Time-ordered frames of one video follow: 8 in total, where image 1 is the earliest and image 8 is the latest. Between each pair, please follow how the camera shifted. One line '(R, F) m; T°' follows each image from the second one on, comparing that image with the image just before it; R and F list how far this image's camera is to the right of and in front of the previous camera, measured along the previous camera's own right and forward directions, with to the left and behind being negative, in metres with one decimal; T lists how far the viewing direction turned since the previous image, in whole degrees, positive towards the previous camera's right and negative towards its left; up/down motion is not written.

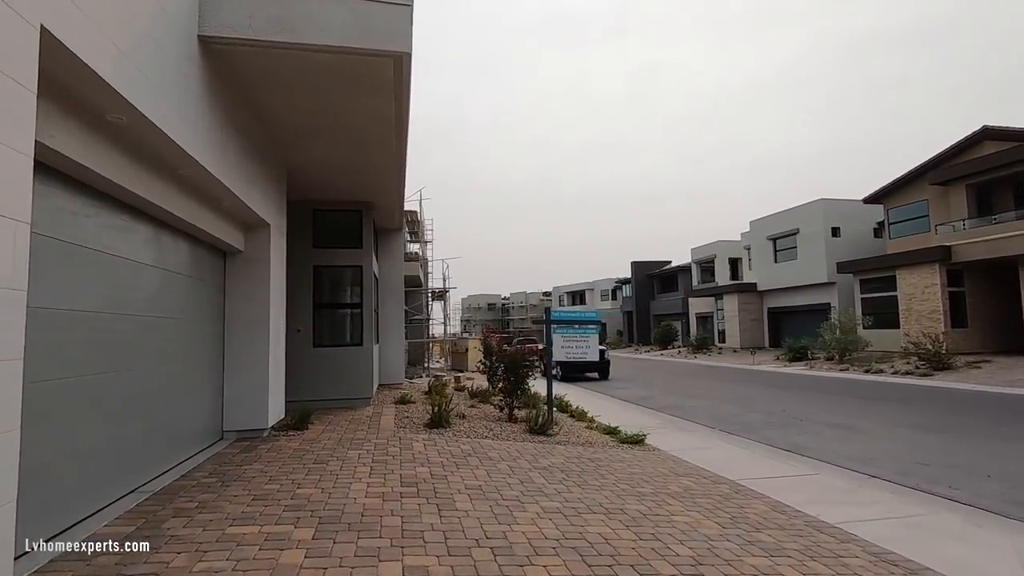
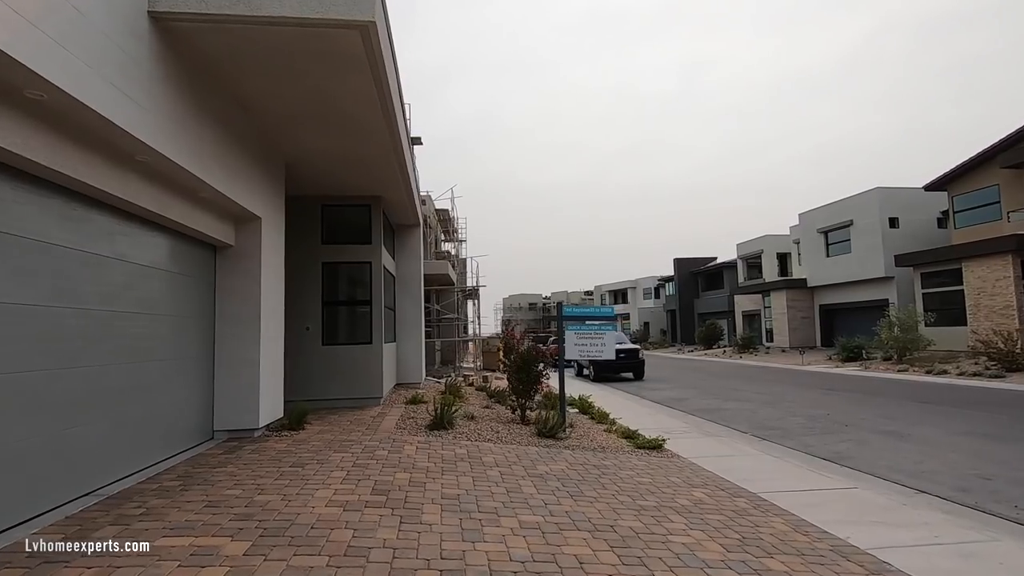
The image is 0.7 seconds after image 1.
(+0.6, +0.6) m; -5°
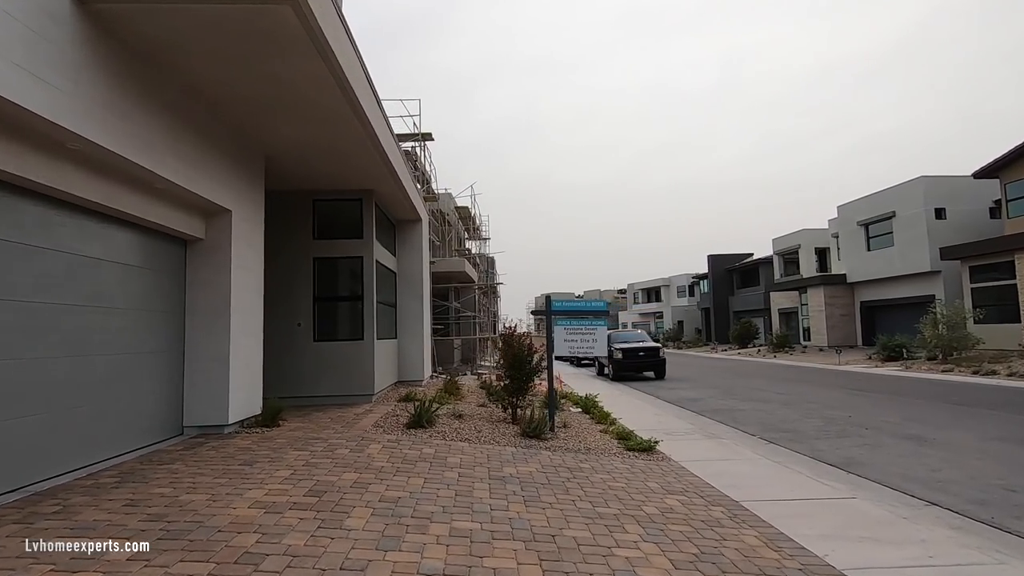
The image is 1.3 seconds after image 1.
(+0.9, +0.4) m; -4°
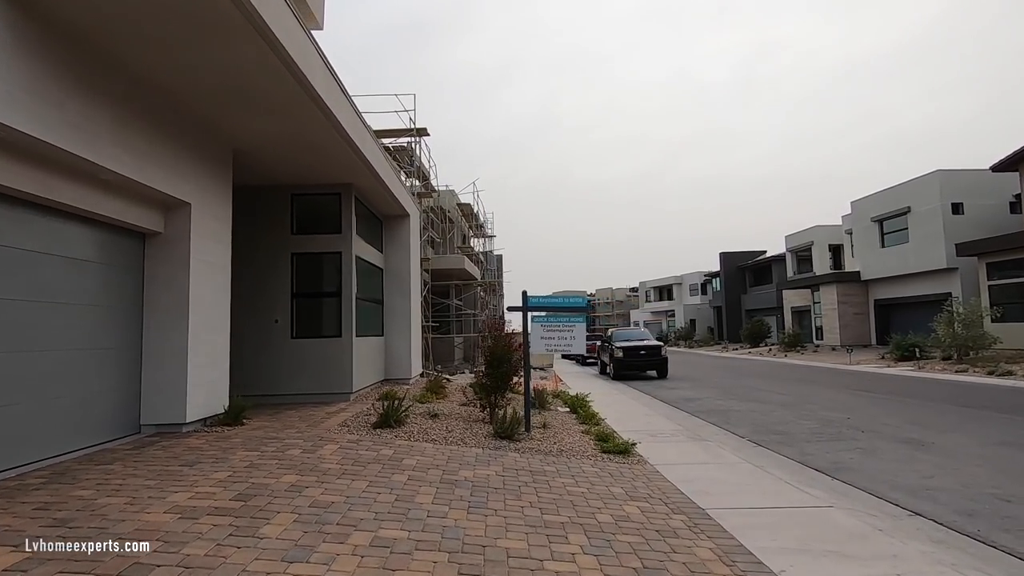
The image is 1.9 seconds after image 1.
(+0.7, +0.3) m; -2°
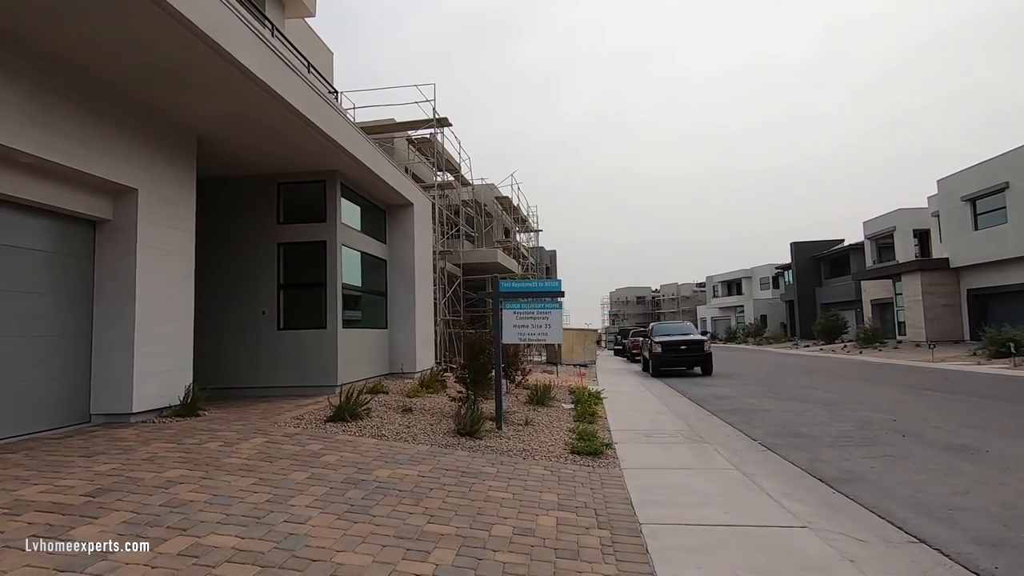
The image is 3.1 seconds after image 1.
(+1.5, +0.9) m; -7°
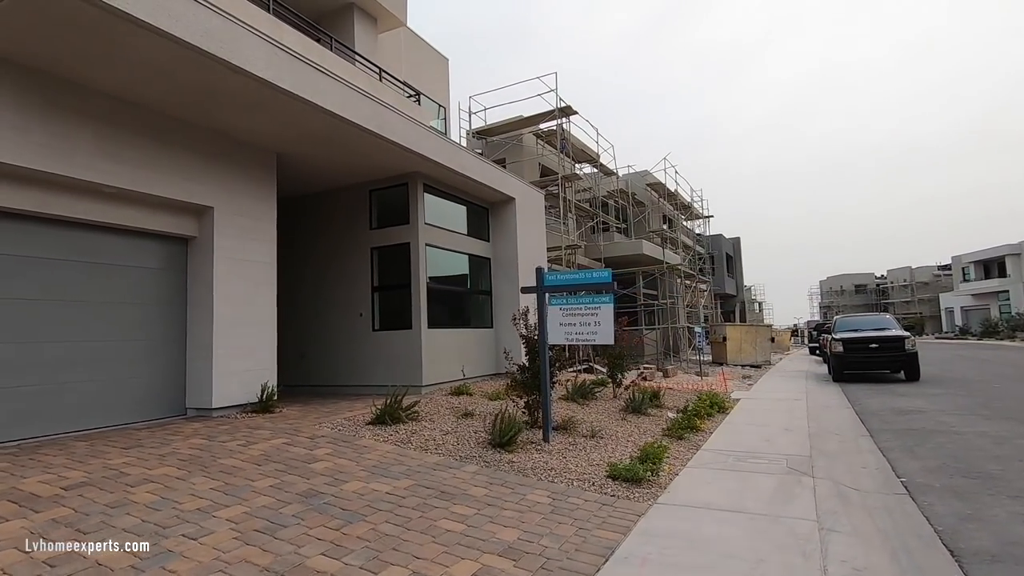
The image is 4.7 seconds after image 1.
(+1.9, +1.3) m; -20°
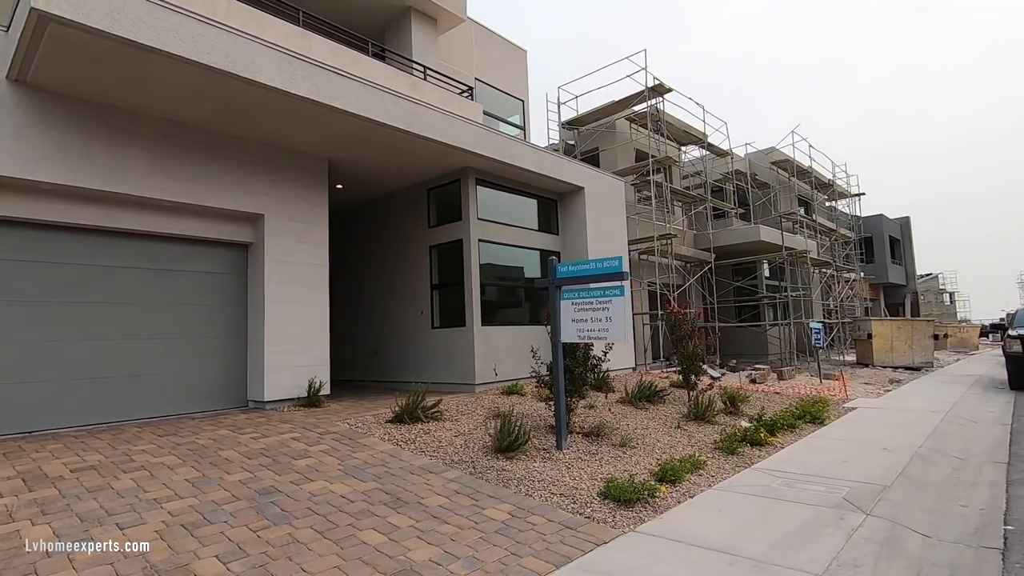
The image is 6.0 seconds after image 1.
(+1.6, +0.7) m; -15°
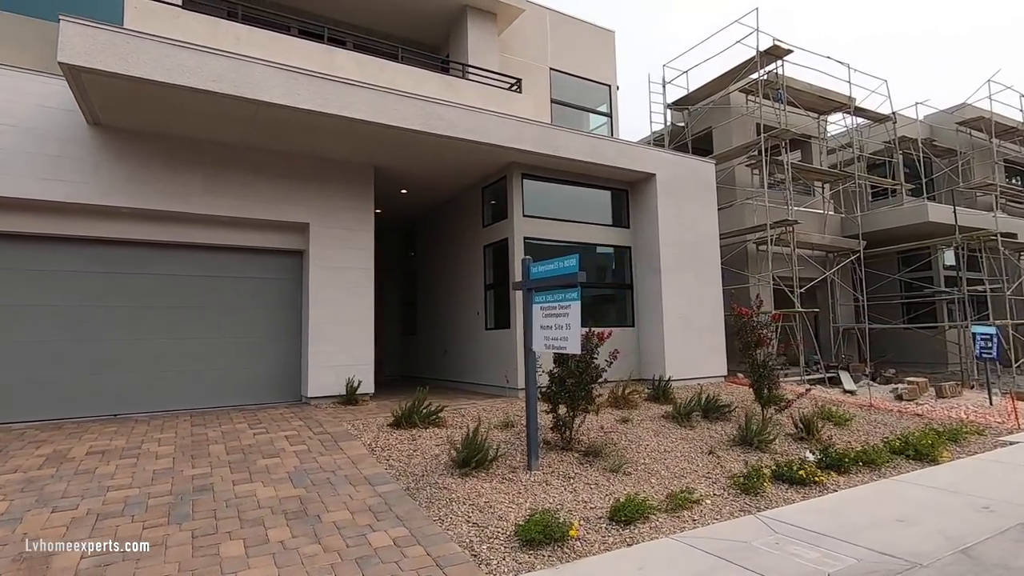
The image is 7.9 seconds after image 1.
(+2.2, +0.9) m; -18°
